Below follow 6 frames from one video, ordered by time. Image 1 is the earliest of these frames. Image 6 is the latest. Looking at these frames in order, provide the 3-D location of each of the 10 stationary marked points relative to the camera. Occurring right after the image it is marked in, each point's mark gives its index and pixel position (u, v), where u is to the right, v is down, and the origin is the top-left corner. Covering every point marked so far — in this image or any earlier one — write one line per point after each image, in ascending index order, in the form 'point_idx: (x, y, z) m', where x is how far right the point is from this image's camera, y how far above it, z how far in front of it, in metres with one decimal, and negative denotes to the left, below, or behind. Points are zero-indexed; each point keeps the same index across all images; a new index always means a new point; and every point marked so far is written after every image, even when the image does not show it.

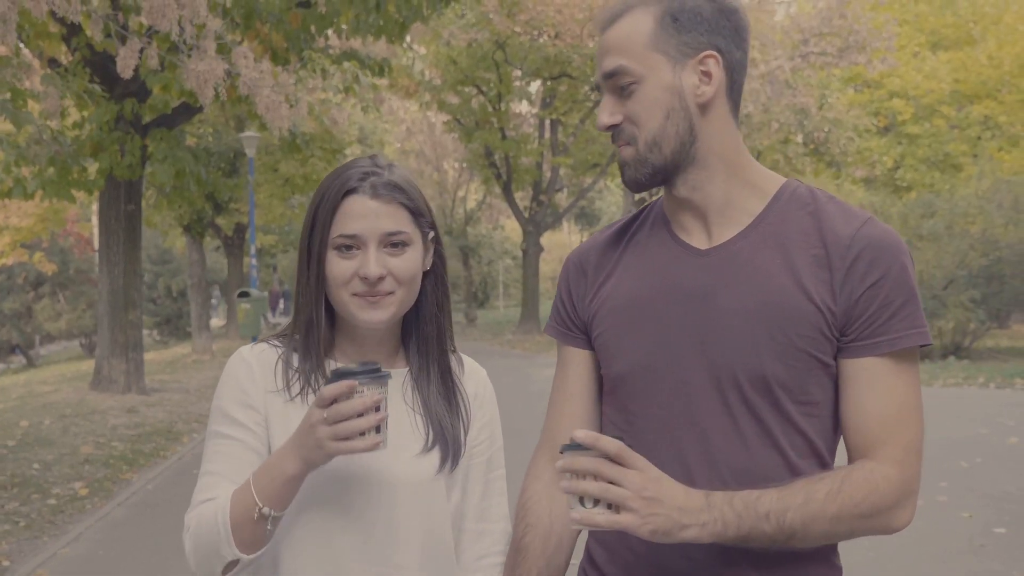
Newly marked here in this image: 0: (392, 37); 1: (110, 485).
0: (-1.4, +2.9, +11.5) m
1: (-3.6, -1.7, +9.1) m
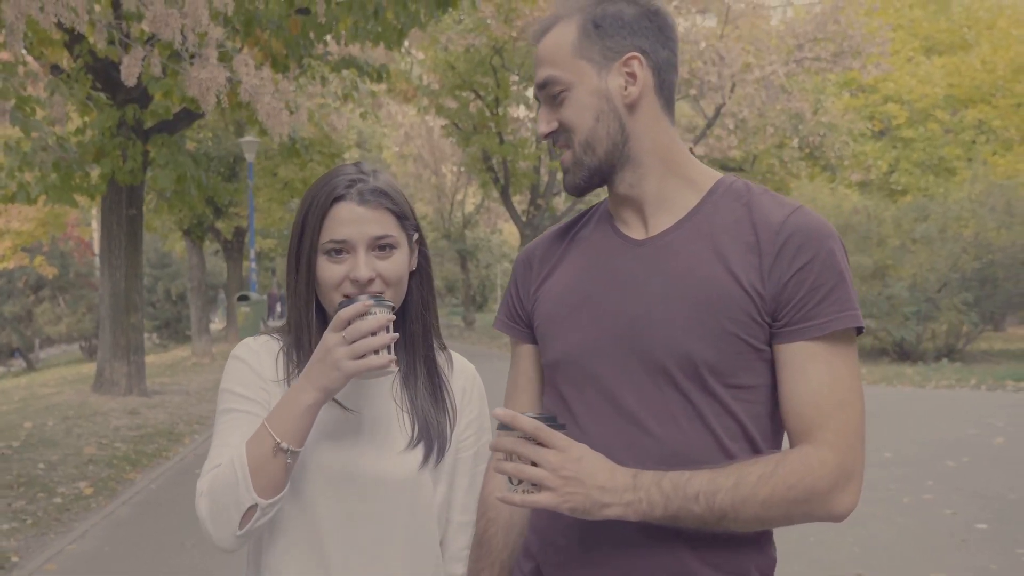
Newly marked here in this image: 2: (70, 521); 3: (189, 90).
0: (-1.4, +2.8, +11.7) m
1: (-3.6, -1.8, +9.2) m
2: (-3.4, -1.8, +8.0) m
3: (-3.2, +2.0, +10.1) m
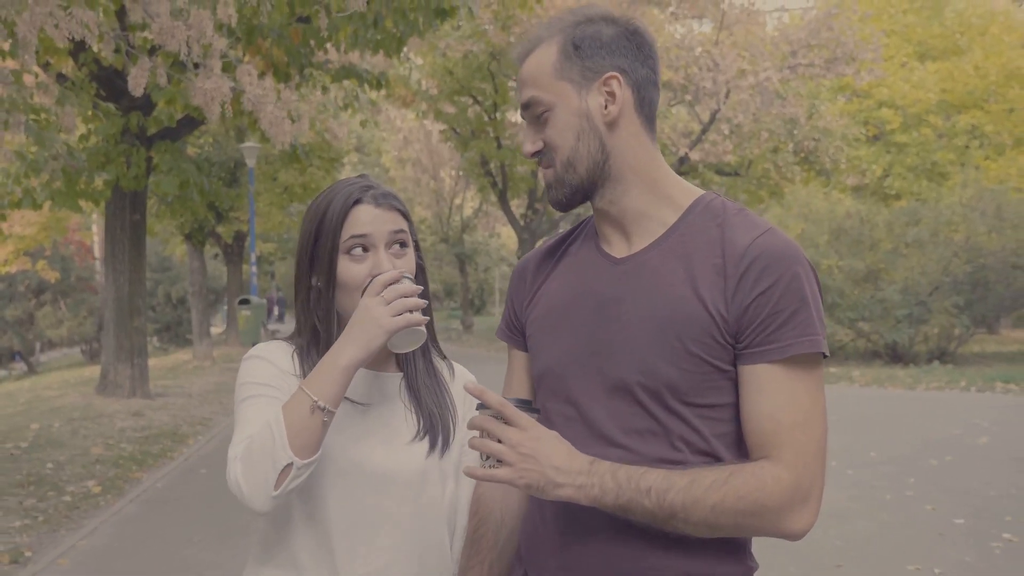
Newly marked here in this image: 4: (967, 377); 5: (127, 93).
0: (-1.4, +2.8, +12.0) m
1: (-3.6, -1.8, +9.5) m
2: (-3.5, -1.9, +8.2) m
3: (-3.2, +1.9, +10.4) m
4: (+8.4, -1.6, +18.7) m
5: (-5.3, +2.7, +14.0) m
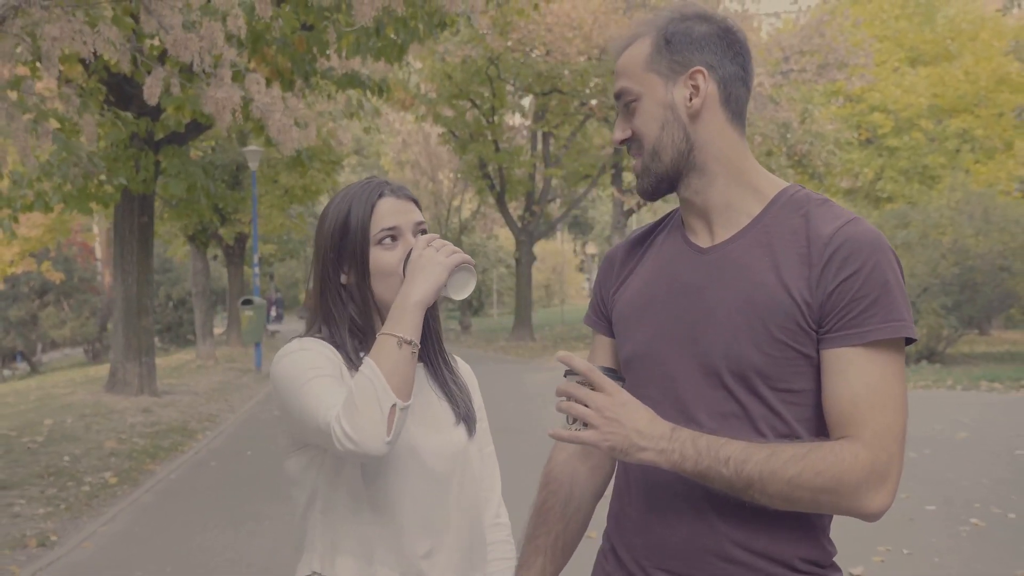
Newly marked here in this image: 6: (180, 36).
0: (-1.5, +2.8, +12.4) m
1: (-3.7, -1.8, +9.9) m
2: (-3.5, -1.9, +8.7) m
3: (-3.3, +1.9, +10.9) m
4: (+8.3, -1.7, +19.2) m
5: (-5.3, +2.7, +14.4) m
6: (-3.2, +2.4, +9.7) m
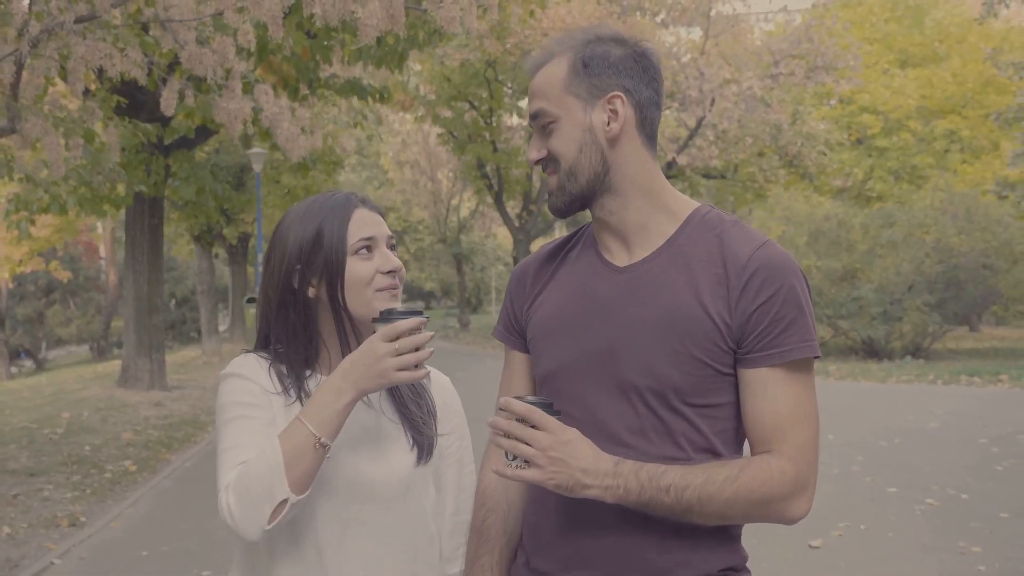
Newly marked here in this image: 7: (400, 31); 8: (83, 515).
0: (-1.5, +2.8, +13.0) m
1: (-3.7, -1.8, +10.6) m
2: (-3.6, -1.9, +9.3) m
3: (-3.3, +1.9, +11.5) m
4: (+8.3, -1.6, +19.8) m
5: (-5.4, +2.7, +15.1) m
6: (-3.2, +2.4, +10.3) m
7: (-1.0, +2.2, +8.9) m
8: (-3.5, -1.9, +8.4) m
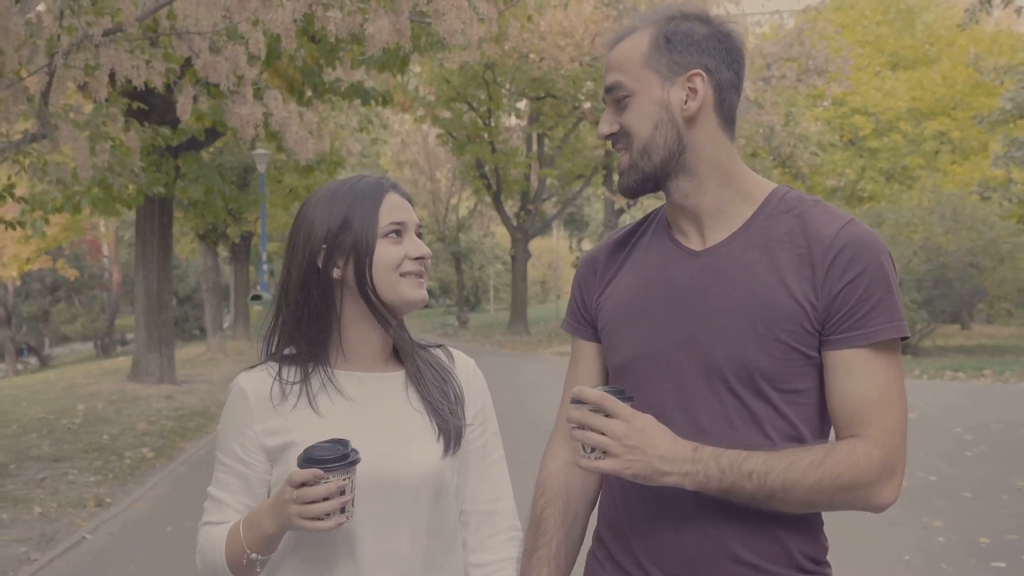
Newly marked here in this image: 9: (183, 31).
0: (-1.6, +2.8, +13.6) m
1: (-3.7, -1.8, +11.1) m
2: (-3.6, -1.8, +9.9) m
3: (-3.3, +2.0, +12.0) m
4: (+8.2, -1.6, +20.4) m
5: (-5.4, +2.7, +15.6) m
6: (-3.2, +2.4, +10.9) m
7: (-1.0, +2.3, +9.5) m
8: (-3.5, -1.8, +8.9) m
9: (-3.4, +2.7, +10.5) m
